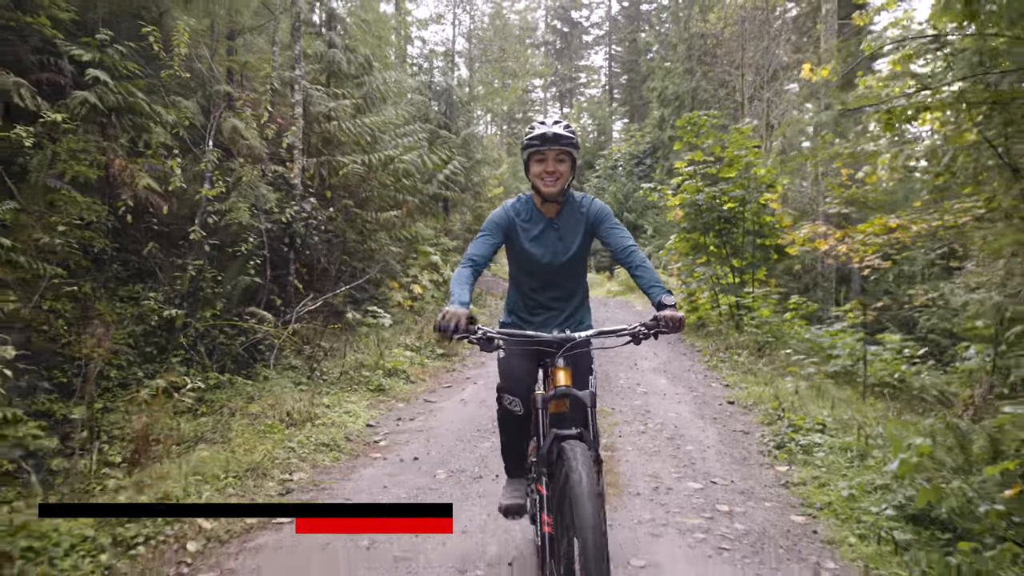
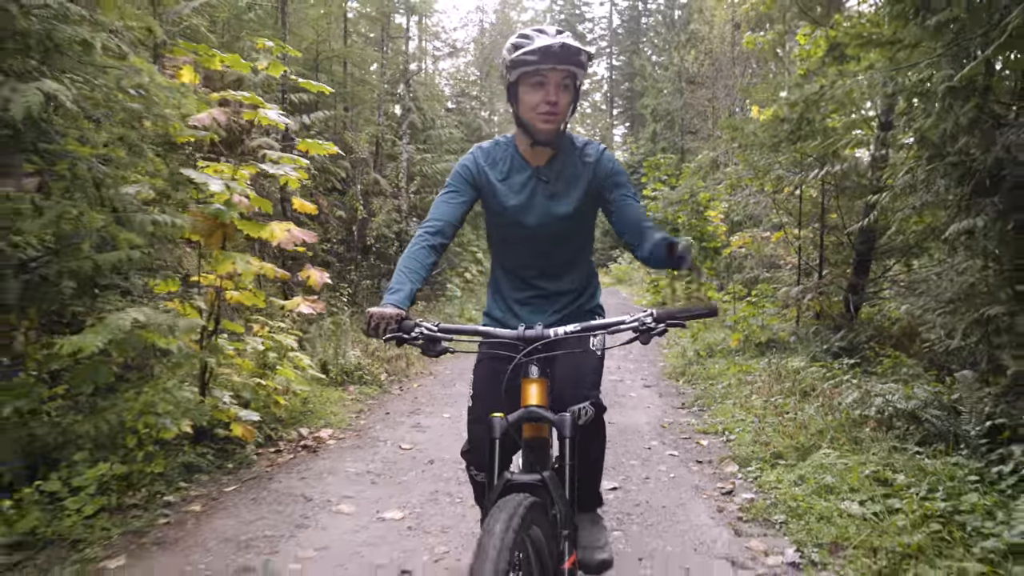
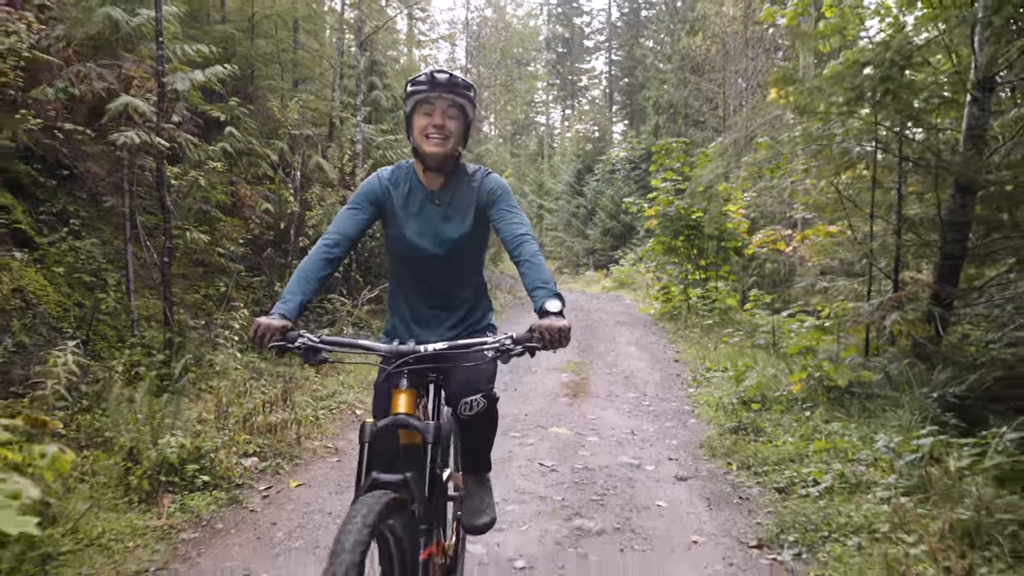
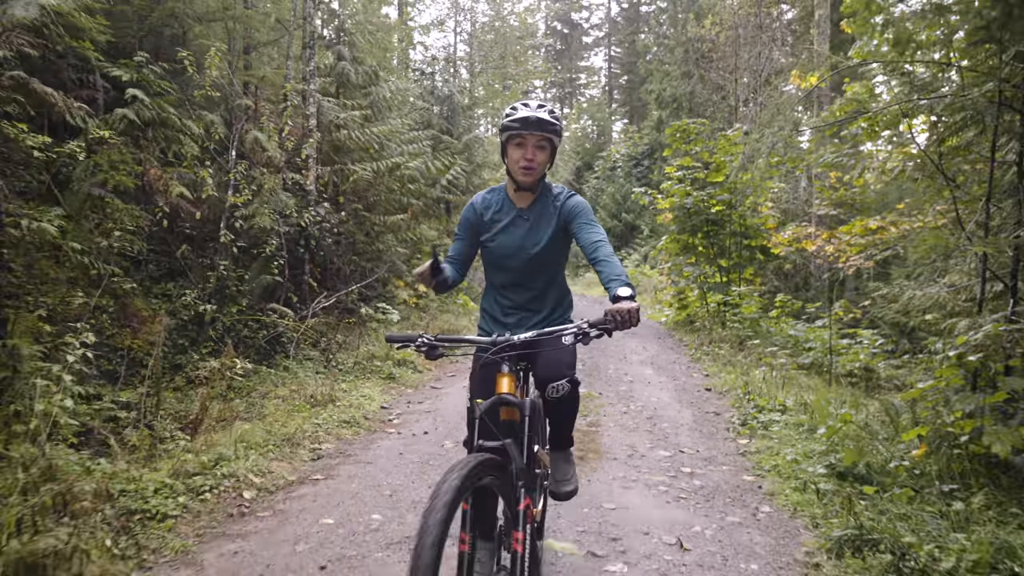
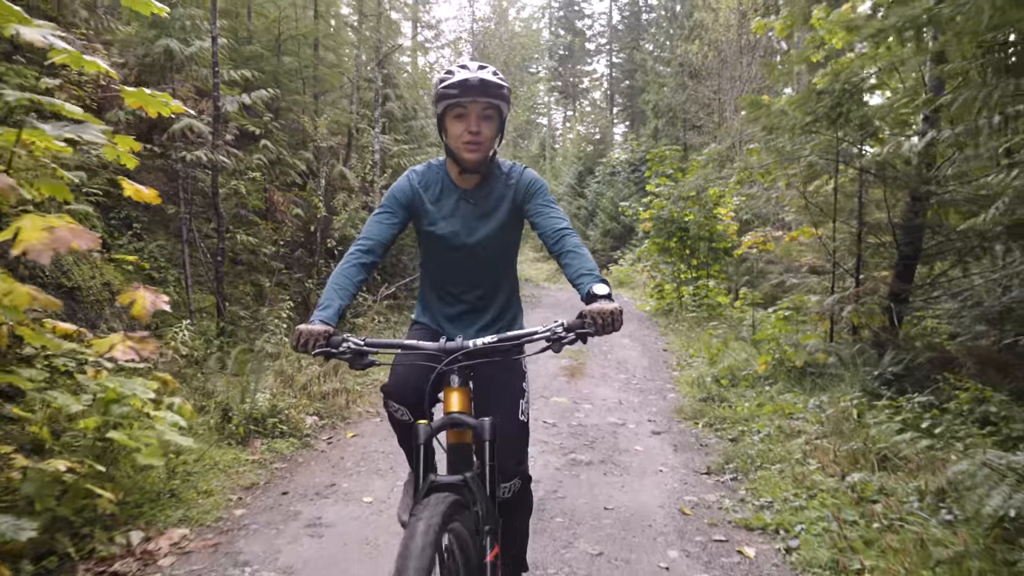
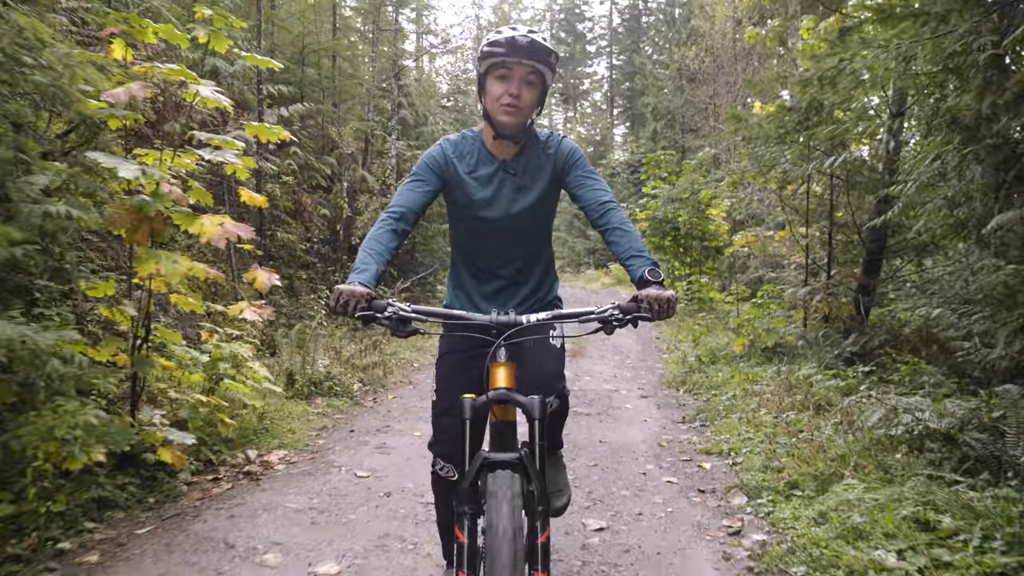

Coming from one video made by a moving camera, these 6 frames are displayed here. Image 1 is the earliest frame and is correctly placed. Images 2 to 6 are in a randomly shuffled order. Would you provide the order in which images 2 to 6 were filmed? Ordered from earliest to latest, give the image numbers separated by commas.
4, 3, 5, 6, 2
